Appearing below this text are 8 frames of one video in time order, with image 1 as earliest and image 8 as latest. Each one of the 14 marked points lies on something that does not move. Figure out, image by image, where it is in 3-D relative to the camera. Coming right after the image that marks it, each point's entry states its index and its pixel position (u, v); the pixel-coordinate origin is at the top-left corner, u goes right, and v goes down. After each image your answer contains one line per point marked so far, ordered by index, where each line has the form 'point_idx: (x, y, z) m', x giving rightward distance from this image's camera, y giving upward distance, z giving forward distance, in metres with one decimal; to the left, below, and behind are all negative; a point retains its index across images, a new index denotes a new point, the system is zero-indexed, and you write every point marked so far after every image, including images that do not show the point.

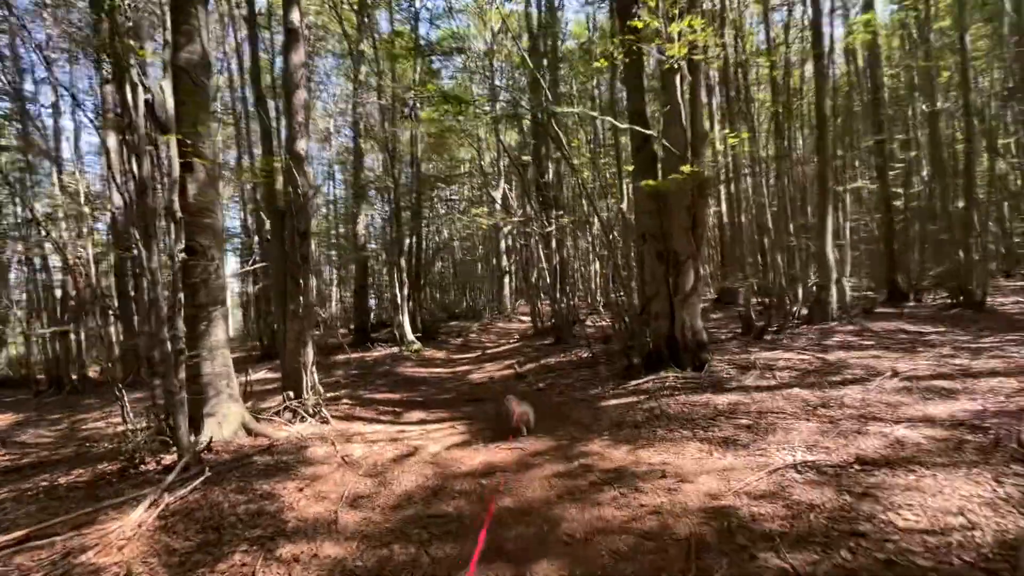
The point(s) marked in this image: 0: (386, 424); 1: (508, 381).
0: (-2.0, -2.2, +7.7) m
1: (-0.1, -2.0, +10.2) m
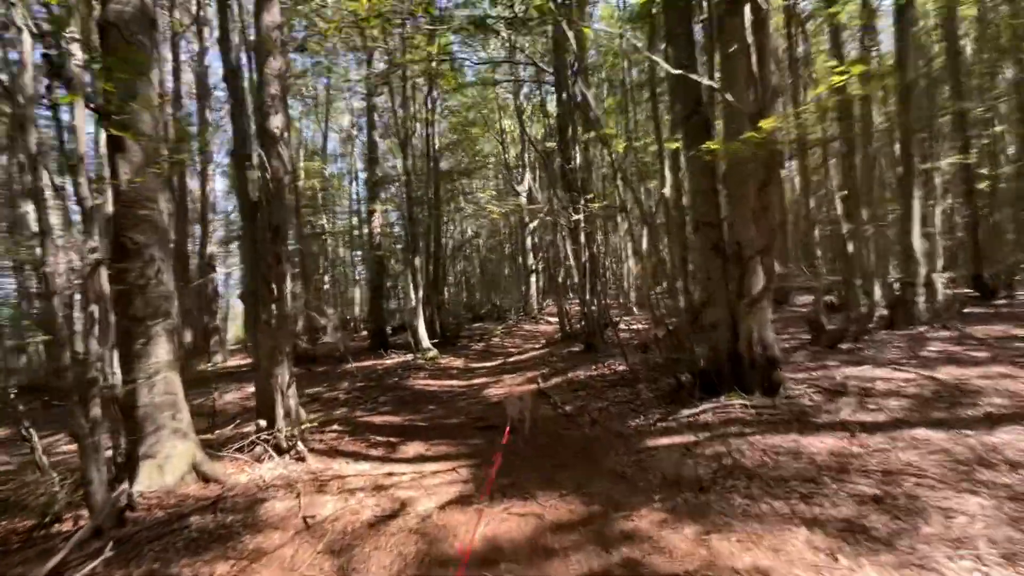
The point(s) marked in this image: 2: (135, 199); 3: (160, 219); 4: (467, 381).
0: (-1.8, -2.2, +6.2) m
1: (+0.3, -2.0, +8.6) m
2: (-4.1, +1.0, +5.3) m
3: (-4.0, +0.8, +5.5) m
4: (-1.1, -2.2, +11.6) m
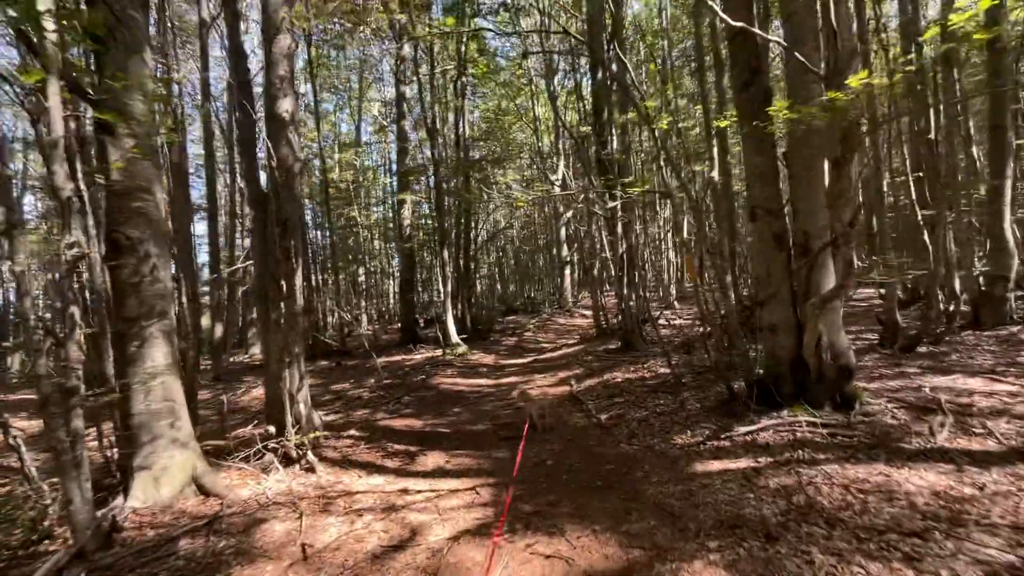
0: (-1.5, -2.2, +5.7) m
1: (+0.8, -1.9, +7.9) m
2: (-3.9, +1.0, +4.9) m
3: (-3.7, +0.8, +5.1) m
4: (-0.4, -2.1, +11.0) m
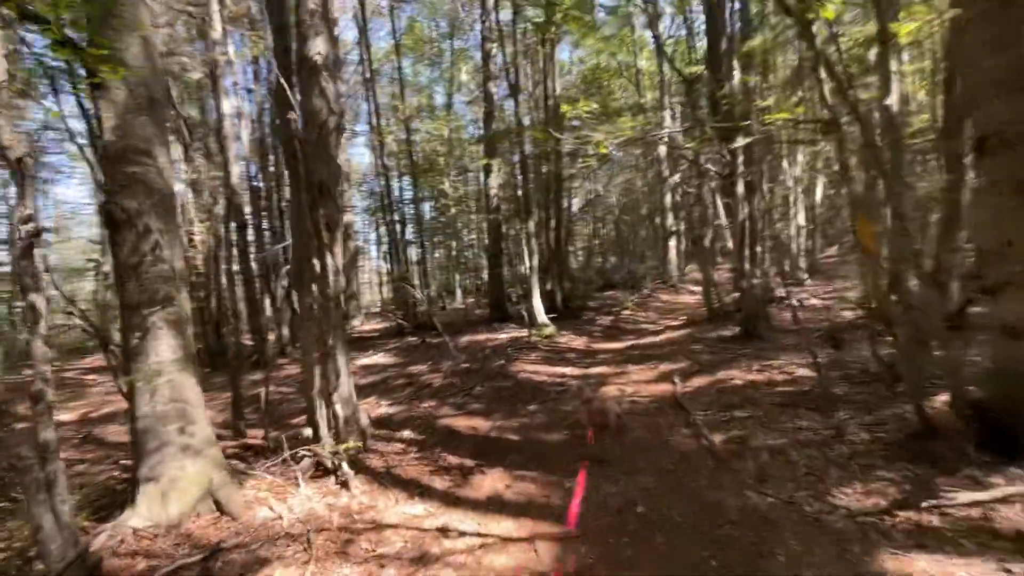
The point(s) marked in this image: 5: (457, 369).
0: (-0.8, -2.0, +4.5) m
1: (+1.9, -1.6, +6.3) m
2: (-3.3, +1.1, +4.1) m
3: (-3.1, +1.0, +4.3) m
4: (+1.4, -1.6, +9.5) m
5: (-1.2, -1.7, +10.2) m
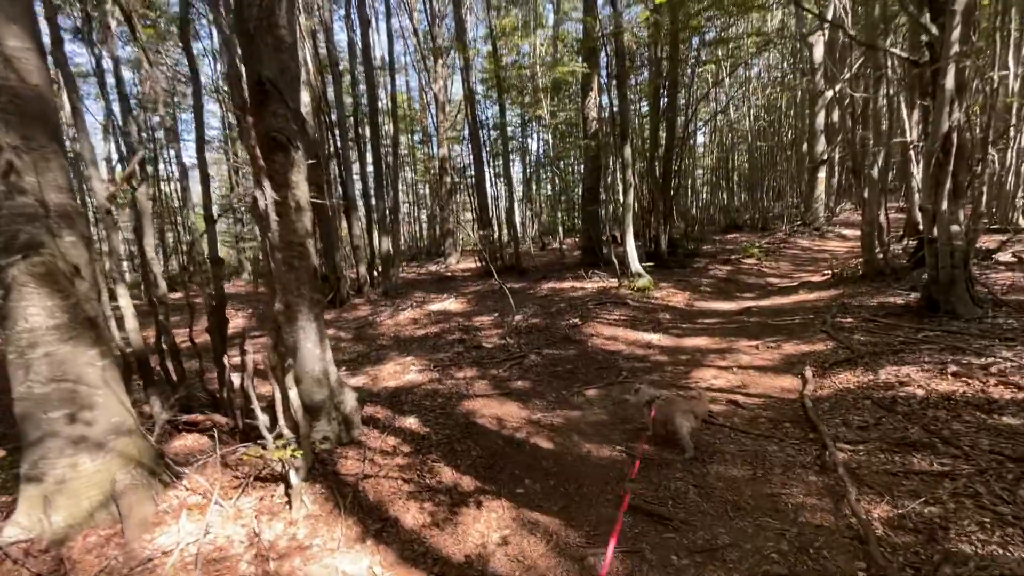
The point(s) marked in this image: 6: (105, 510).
0: (-0.8, -1.7, +3.1) m
1: (+2.2, -1.2, +4.1) m
2: (-3.3, +1.5, +2.8) m
3: (-3.1, +1.3, +3.0) m
4: (+2.5, -0.8, +7.3) m
5: (+0.1, -0.7, +8.6) m
6: (-2.8, -1.5, +3.3) m
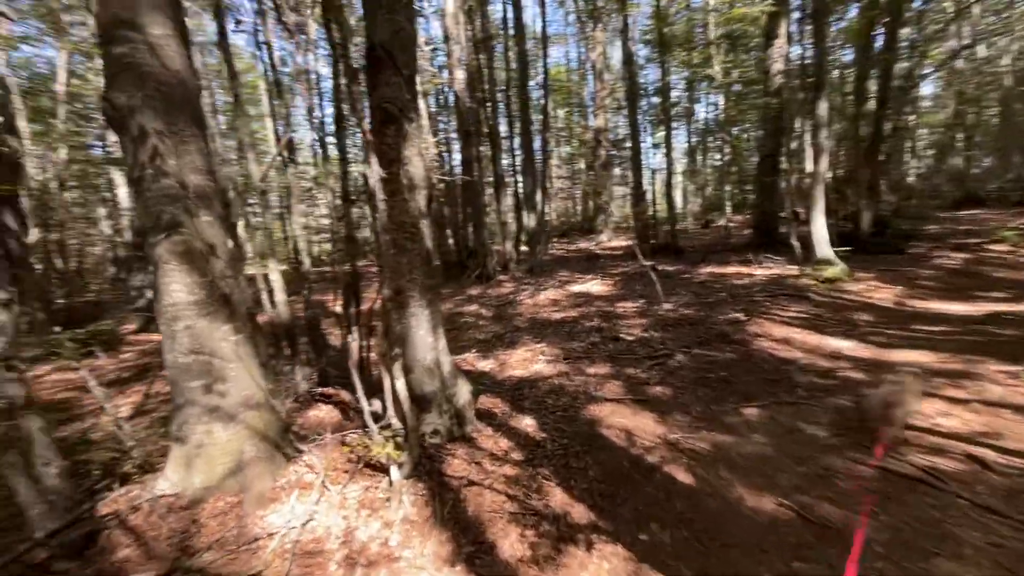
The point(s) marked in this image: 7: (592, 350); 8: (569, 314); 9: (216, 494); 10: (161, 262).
0: (-0.2, -1.6, +2.7) m
1: (+3.0, -1.3, +2.7) m
2: (-2.6, +1.7, +3.1) m
3: (-2.3, +1.5, +3.1) m
4: (+4.3, -0.7, +5.6) m
5: (+2.5, -0.4, +7.6) m
6: (-2.0, -1.4, +3.4) m
7: (+1.1, -0.8, +6.4) m
8: (+1.0, -0.5, +8.7) m
9: (-2.1, -1.5, +3.4) m
10: (-2.4, +0.2, +3.3) m
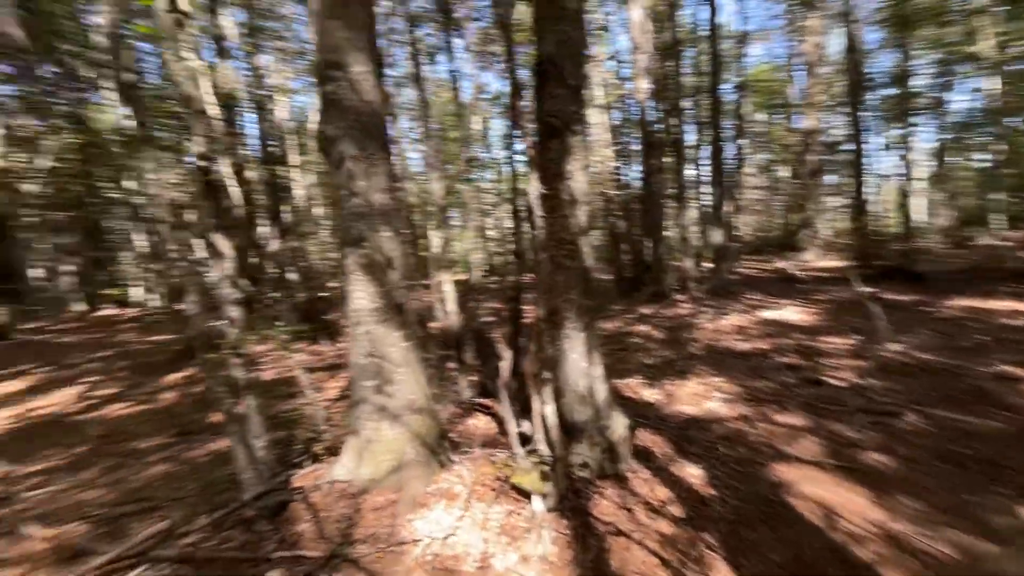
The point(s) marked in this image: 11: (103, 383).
0: (+0.5, -1.8, +2.3) m
1: (+3.5, -1.6, +1.2) m
2: (-1.4, +1.6, +3.6) m
3: (-1.2, +1.4, +3.6) m
4: (+5.8, -1.2, +3.5) m
5: (+4.8, -0.9, +6.0) m
6: (-0.9, -1.4, +3.7) m
7: (+3.0, -1.2, +5.3) m
8: (+3.8, -0.9, +7.5) m
9: (-1.0, -1.5, +3.7) m
10: (-1.2, +0.1, +3.7) m
11: (-6.8, -1.6, +8.0) m
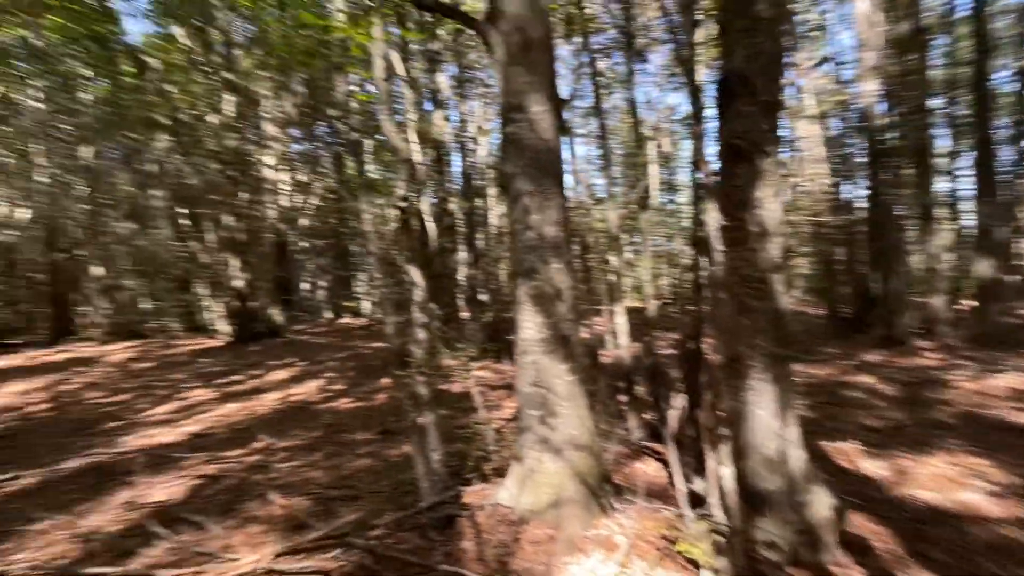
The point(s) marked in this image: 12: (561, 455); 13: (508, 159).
0: (+1.1, -2.0, +1.8) m
1: (+3.4, -1.8, -0.3) m
2: (-0.1, +1.4, +3.8) m
3: (+0.2, +1.2, +3.7) m
4: (+6.5, -1.6, +1.0) m
5: (+6.5, -1.4, +3.7) m
6: (+0.3, -1.7, +3.6) m
7: (+4.6, -1.6, +3.7) m
8: (+6.1, -1.5, +5.5) m
9: (+0.2, -1.8, +3.7) m
10: (+0.1, -0.1, +3.8) m
11: (-3.6, -1.9, +9.8) m
12: (+0.4, -1.3, +3.7) m
13: (0.0, +1.0, +3.8) m
